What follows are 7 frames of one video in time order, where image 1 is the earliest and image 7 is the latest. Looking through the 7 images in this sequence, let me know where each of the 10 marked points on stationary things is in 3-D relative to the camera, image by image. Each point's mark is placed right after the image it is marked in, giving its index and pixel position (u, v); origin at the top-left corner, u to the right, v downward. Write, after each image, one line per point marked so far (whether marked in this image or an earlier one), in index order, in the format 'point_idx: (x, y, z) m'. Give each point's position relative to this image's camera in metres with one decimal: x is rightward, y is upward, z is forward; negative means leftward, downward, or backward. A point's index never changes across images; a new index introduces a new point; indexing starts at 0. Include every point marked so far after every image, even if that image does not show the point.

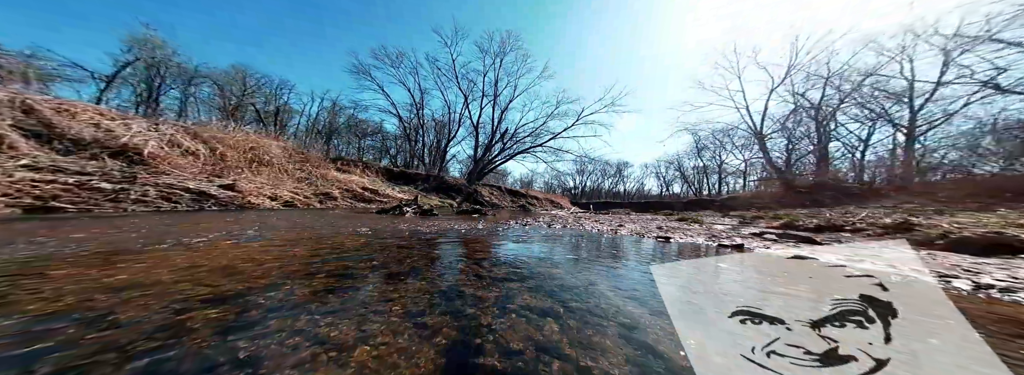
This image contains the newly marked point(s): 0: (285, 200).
0: (-7.6, -0.4, +7.2) m
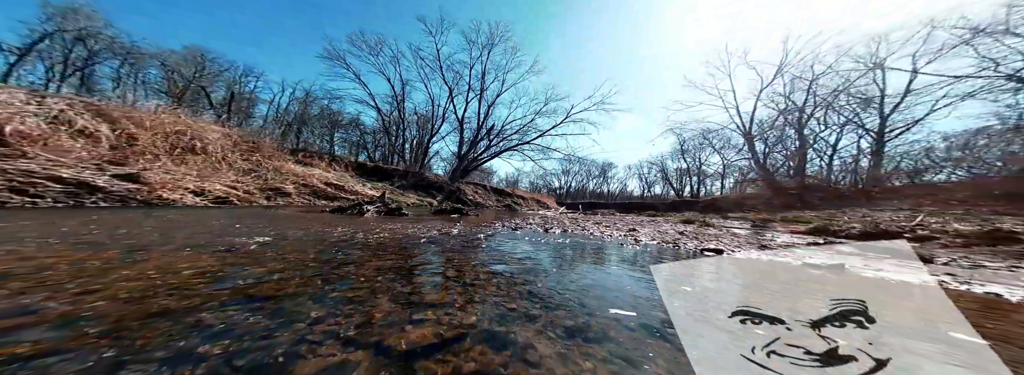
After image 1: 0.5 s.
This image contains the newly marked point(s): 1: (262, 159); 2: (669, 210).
0: (-8.0, -0.2, +5.9) m
1: (-10.1, +1.1, +8.9) m
2: (+13.9, -2.0, +19.3) m
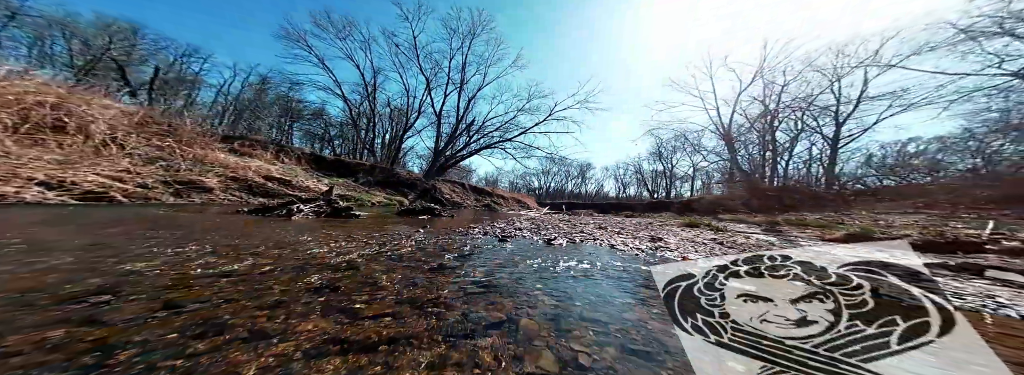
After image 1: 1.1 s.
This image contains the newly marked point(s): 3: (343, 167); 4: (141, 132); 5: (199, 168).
0: (-8.4, -0.1, +4.4) m
1: (-10.7, +1.3, +7.2) m
2: (+12.2, -2.1, +19.7) m
3: (-8.7, +1.0, +11.4) m
4: (-11.7, +1.8, +7.0) m
5: (-9.4, +0.6, +6.7) m
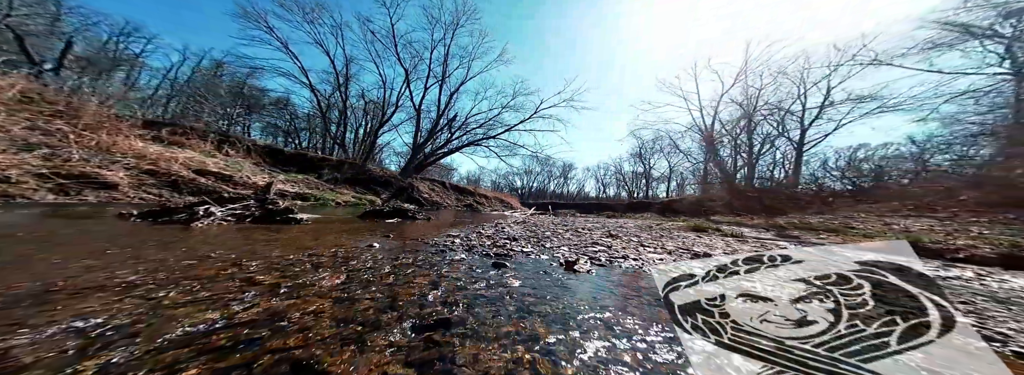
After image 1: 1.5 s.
0: (-8.6, 0.0, +3.2) m
1: (-11.1, +1.4, +5.8) m
2: (+10.7, -2.1, +20.1) m
3: (-9.4, +1.1, +10.1) m
4: (-12.1, +1.9, +5.5) m
5: (-9.8, +0.7, +5.4) m
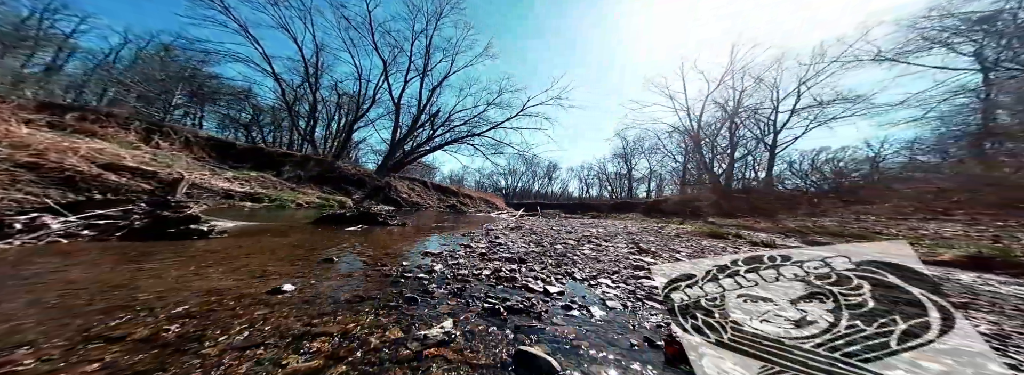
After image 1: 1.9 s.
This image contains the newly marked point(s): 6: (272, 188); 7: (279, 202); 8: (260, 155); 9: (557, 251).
0: (-8.6, 0.0, +2.1) m
1: (-11.4, +1.4, +4.5) m
2: (+9.4, -2.2, +20.3) m
3: (-9.9, +1.2, +8.8) m
4: (-12.3, +1.9, +4.1) m
5: (-10.0, +0.7, +4.1) m
6: (-7.7, 0.0, +7.1) m
7: (-6.9, -0.4, +6.5) m
8: (-10.0, +1.3, +8.8) m
9: (+1.3, -1.8, +6.1) m
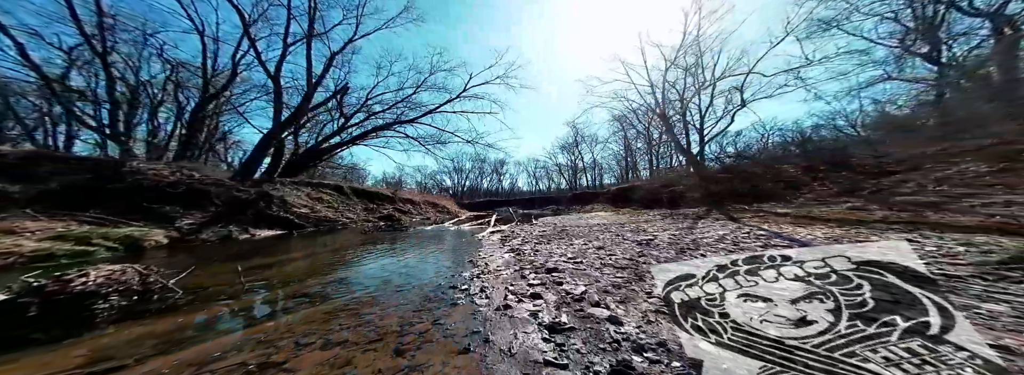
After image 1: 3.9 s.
0: (-7.8, -0.6, -2.4) m
1: (-11.2, +0.6, -0.8) m
2: (+5.4, -1.3, +19.7) m
3: (-10.8, +0.5, +3.9) m
4: (-12.0, +1.0, -1.3) m
5: (-9.7, 0.0, -0.7) m
6: (-8.1, -0.5, +2.7) m
7: (-7.2, -0.8, +2.4) m
8: (-10.9, +0.5, +3.8) m
9: (+0.9, -1.6, +4.0) m
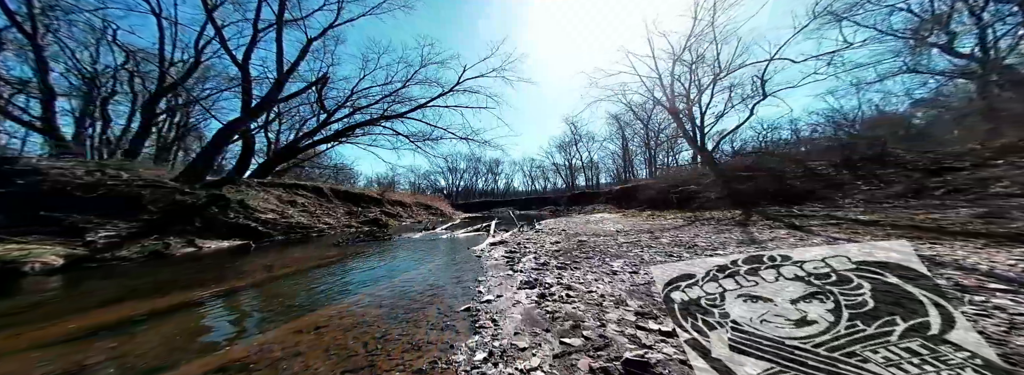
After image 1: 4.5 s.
0: (-7.6, -0.7, -3.4) m
1: (-11.0, +0.5, -1.9) m
2: (+5.1, -1.3, +18.9) m
3: (-10.7, +0.4, +2.8) m
4: (-11.8, +0.9, -2.5) m
5: (-9.5, -0.1, -1.8) m
6: (-8.0, -0.6, +1.7) m
7: (-7.1, -0.9, +1.4) m
8: (-10.8, +0.5, +2.7) m
9: (+1.0, -1.7, +3.2) m
